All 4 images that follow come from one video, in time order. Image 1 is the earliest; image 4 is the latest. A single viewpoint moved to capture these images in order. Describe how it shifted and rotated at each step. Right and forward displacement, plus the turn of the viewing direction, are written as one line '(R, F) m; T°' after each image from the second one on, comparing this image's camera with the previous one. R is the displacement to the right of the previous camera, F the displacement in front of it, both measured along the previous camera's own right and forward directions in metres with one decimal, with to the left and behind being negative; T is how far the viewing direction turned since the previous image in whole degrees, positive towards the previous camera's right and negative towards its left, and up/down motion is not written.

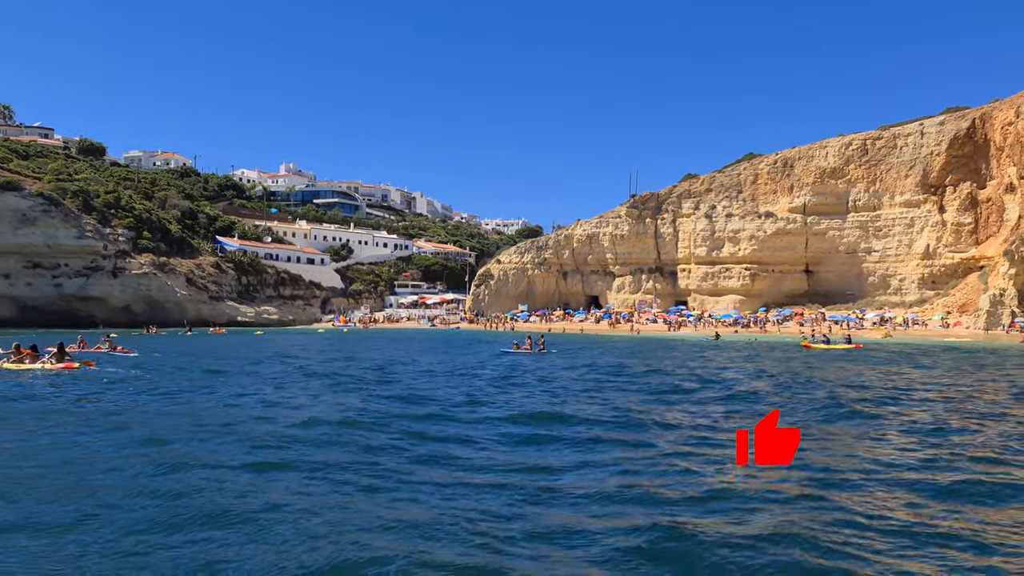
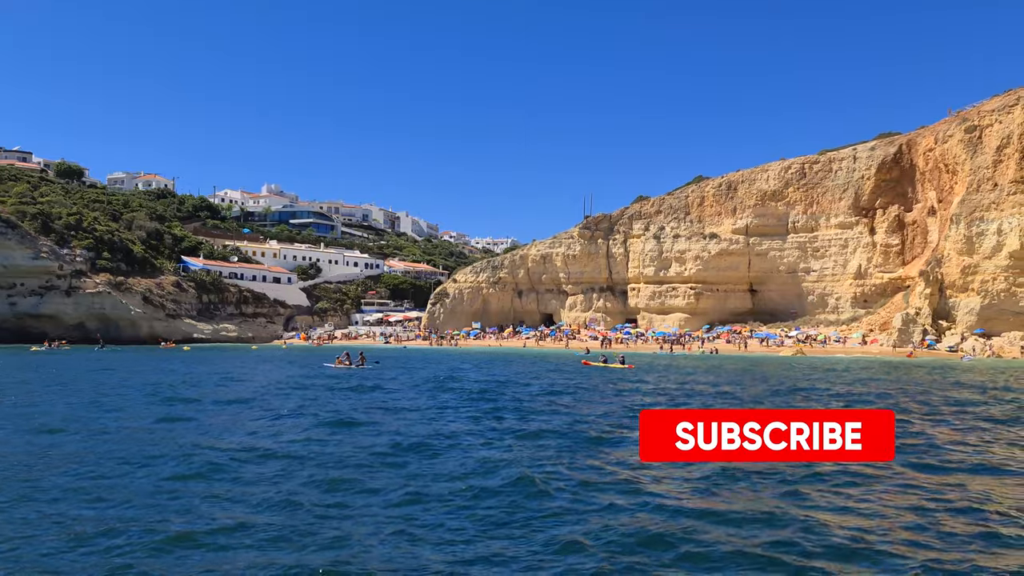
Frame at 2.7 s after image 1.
(+3.8, -2.1) m; 0°
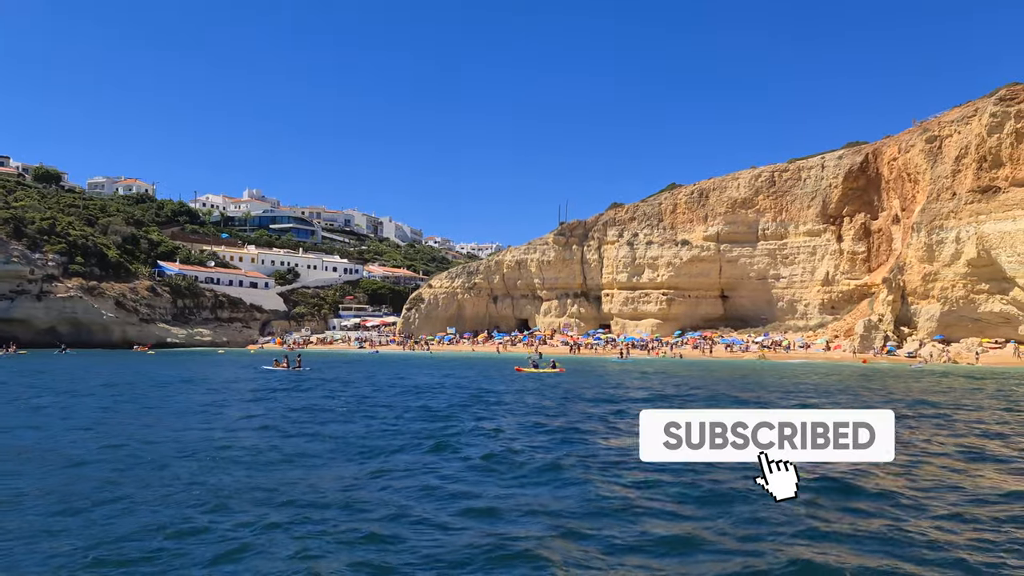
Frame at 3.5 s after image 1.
(+1.1, -0.6) m; +1°
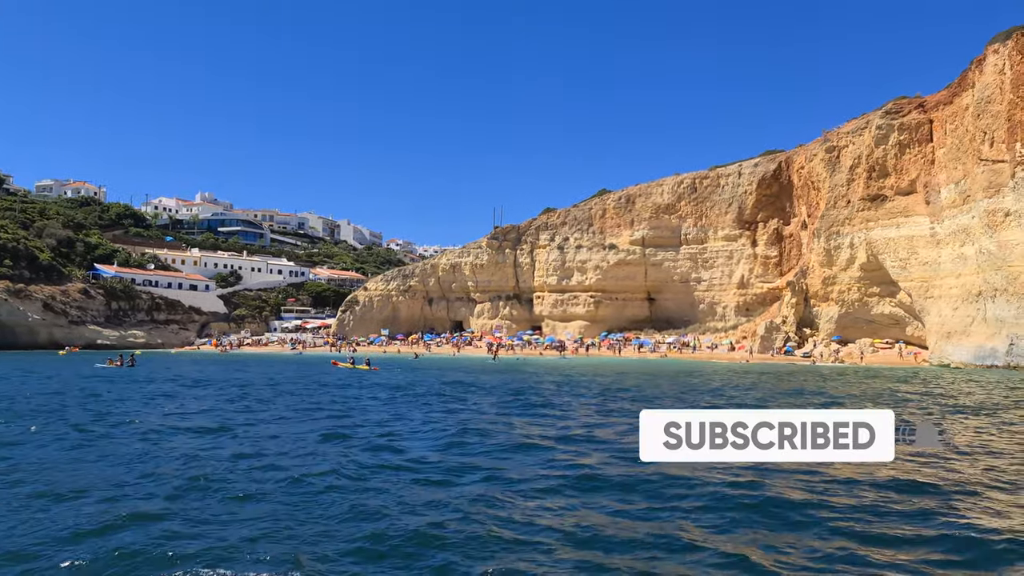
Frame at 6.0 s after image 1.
(+3.4, -1.6) m; +2°
